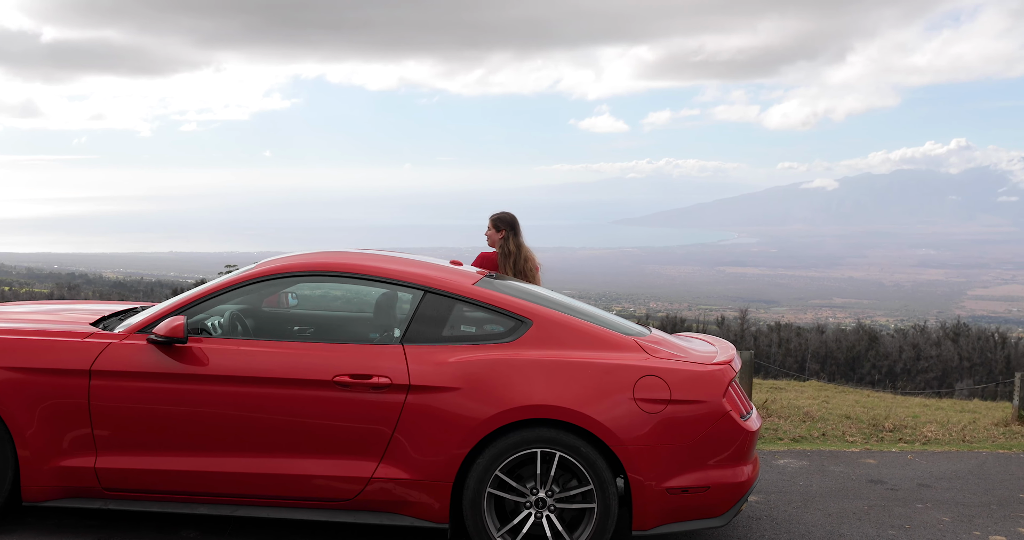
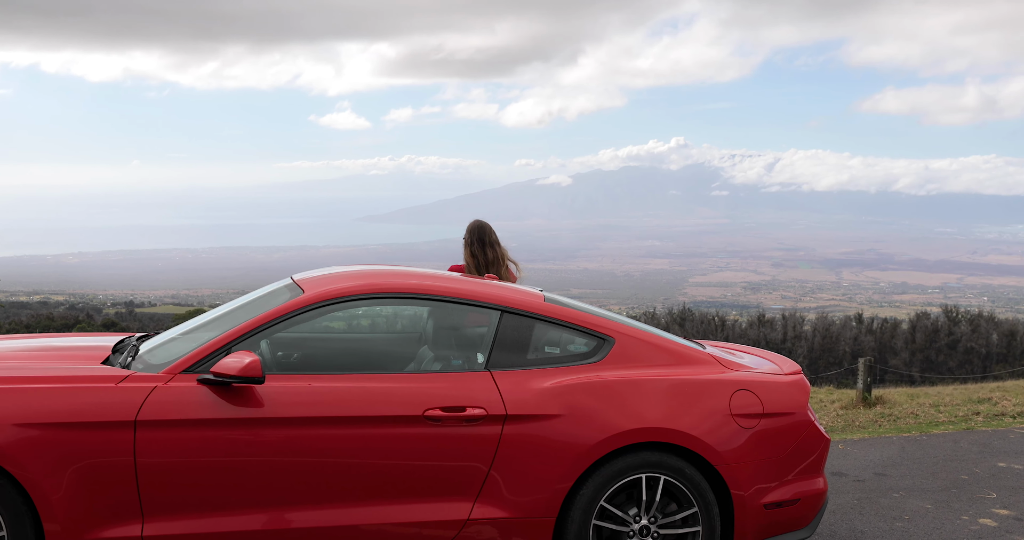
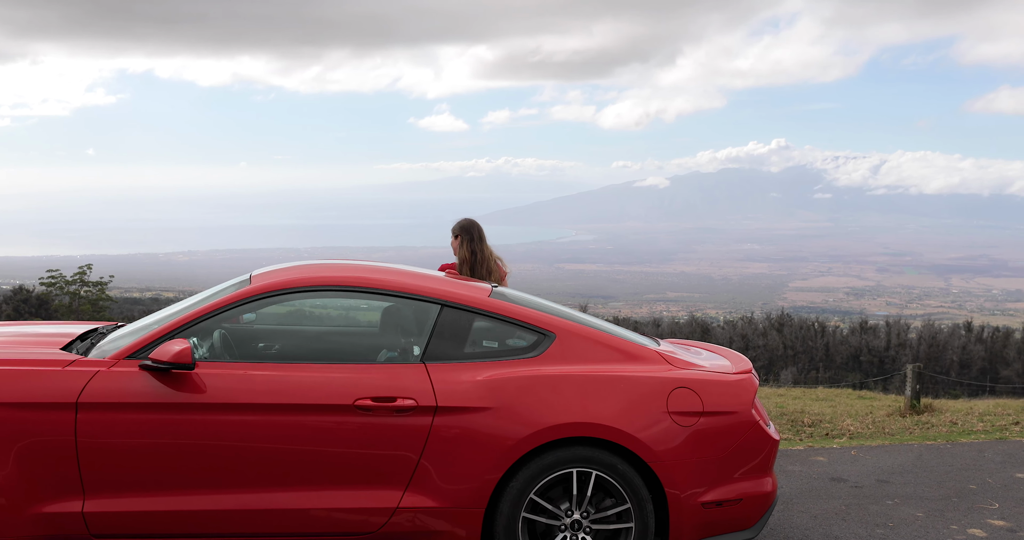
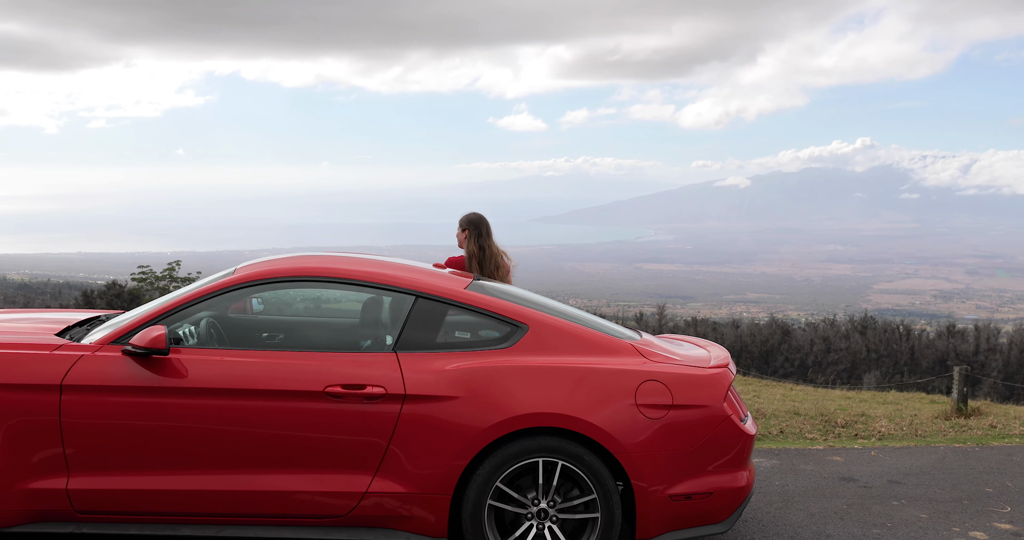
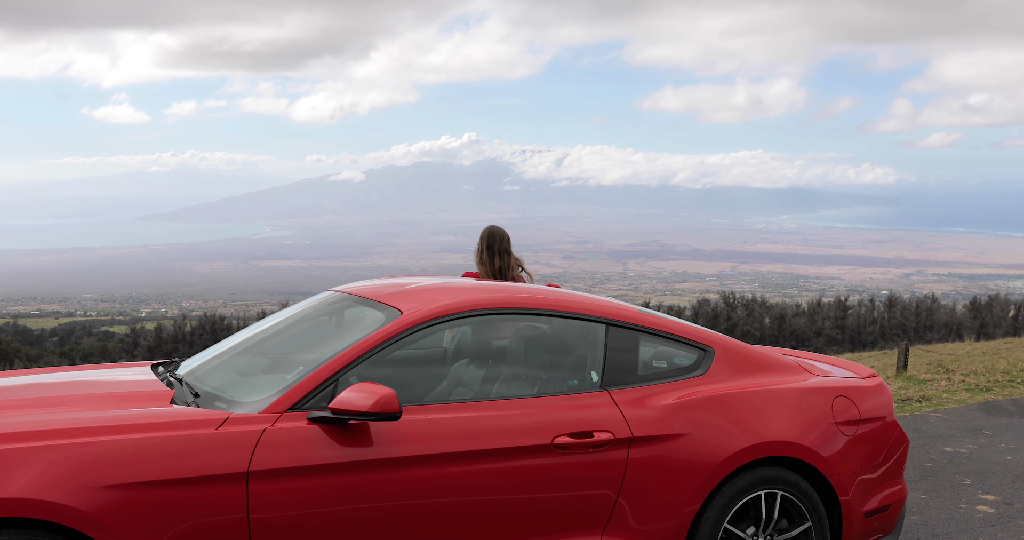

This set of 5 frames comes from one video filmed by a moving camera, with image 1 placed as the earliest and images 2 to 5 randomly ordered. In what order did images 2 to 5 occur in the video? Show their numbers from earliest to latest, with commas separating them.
4, 3, 2, 5
